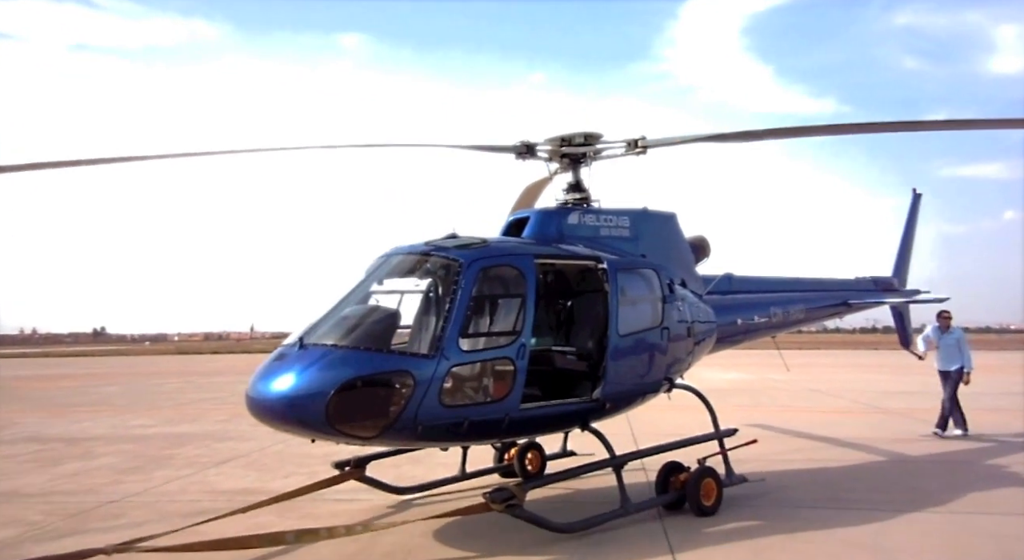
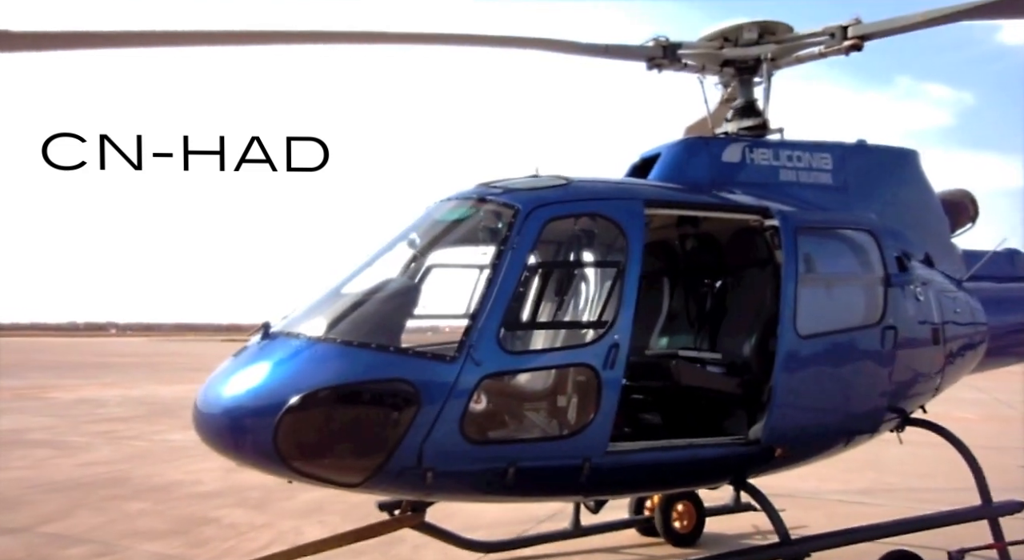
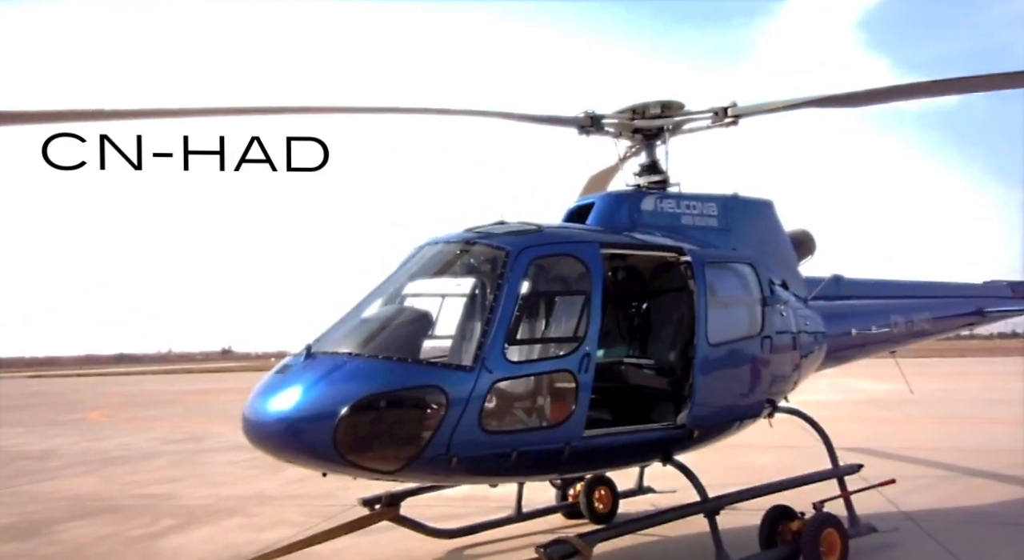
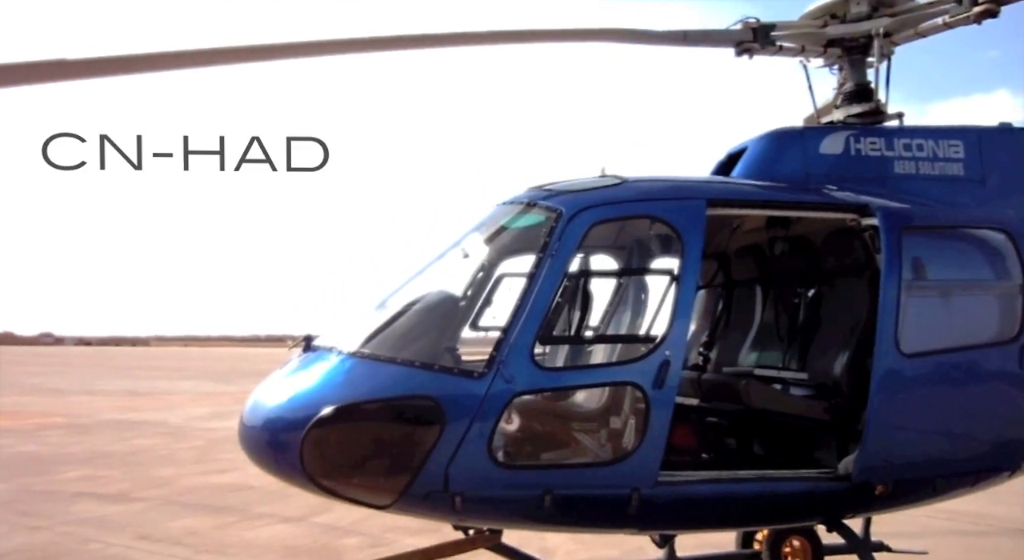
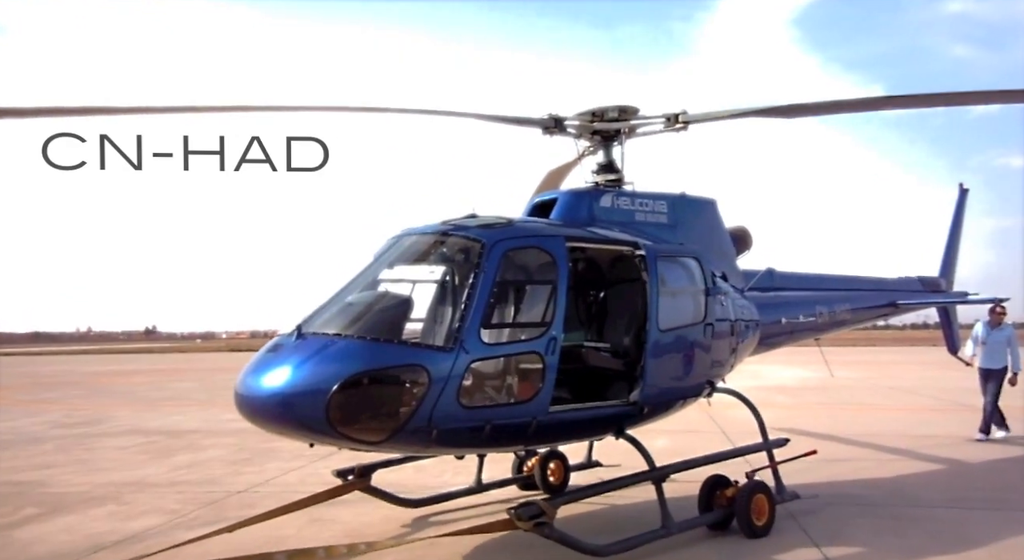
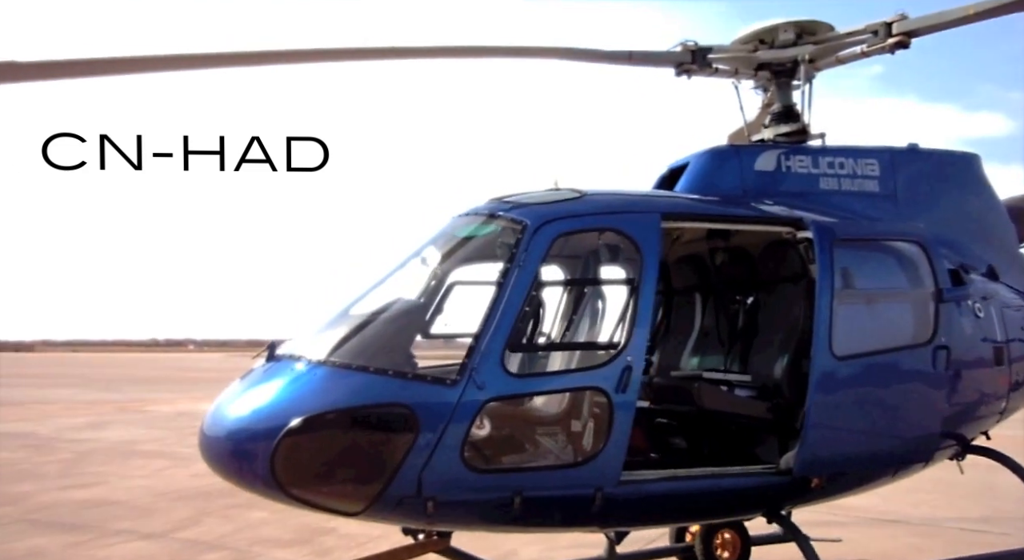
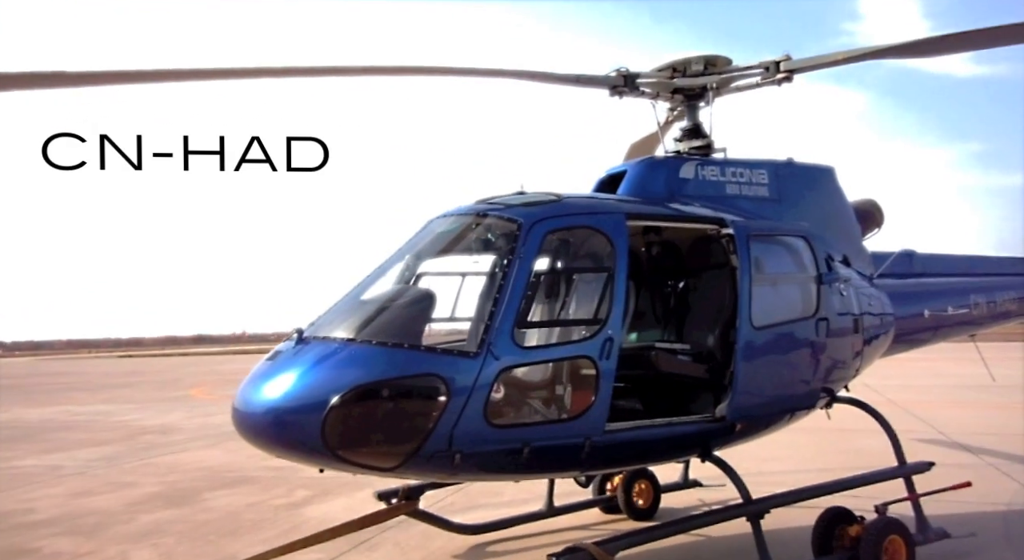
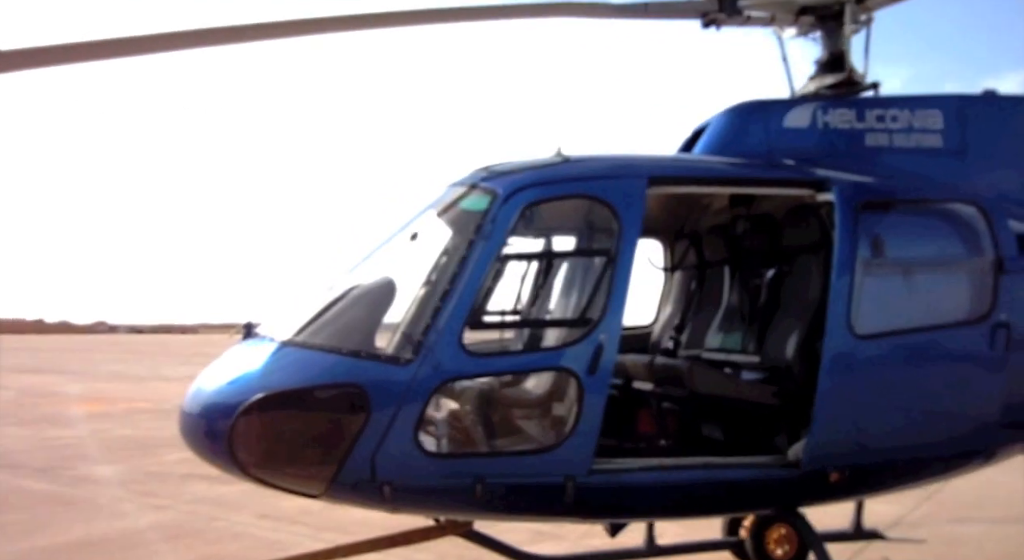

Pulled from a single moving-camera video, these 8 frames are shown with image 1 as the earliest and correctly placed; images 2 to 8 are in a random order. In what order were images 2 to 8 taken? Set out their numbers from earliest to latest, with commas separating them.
5, 3, 7, 2, 6, 4, 8
